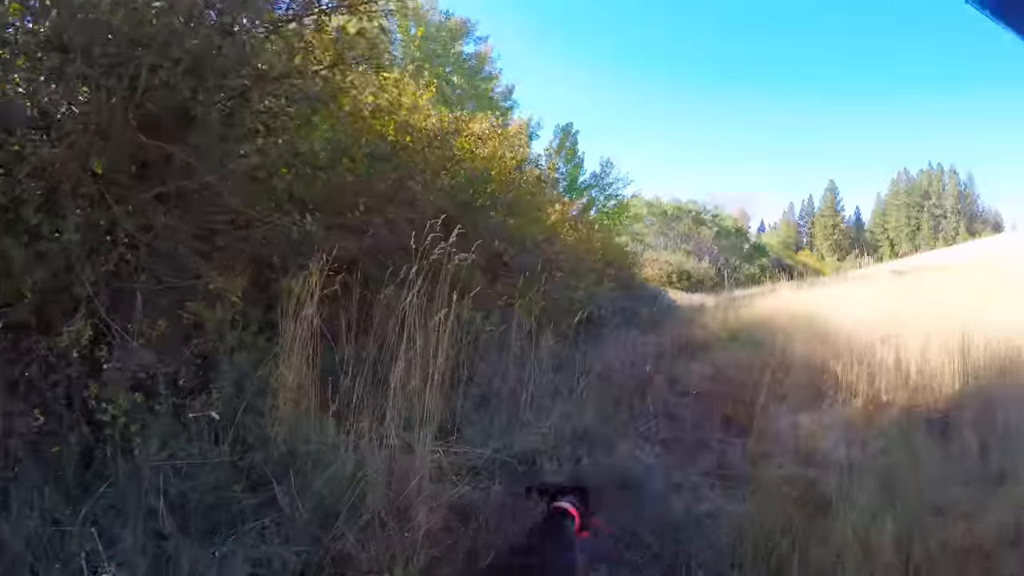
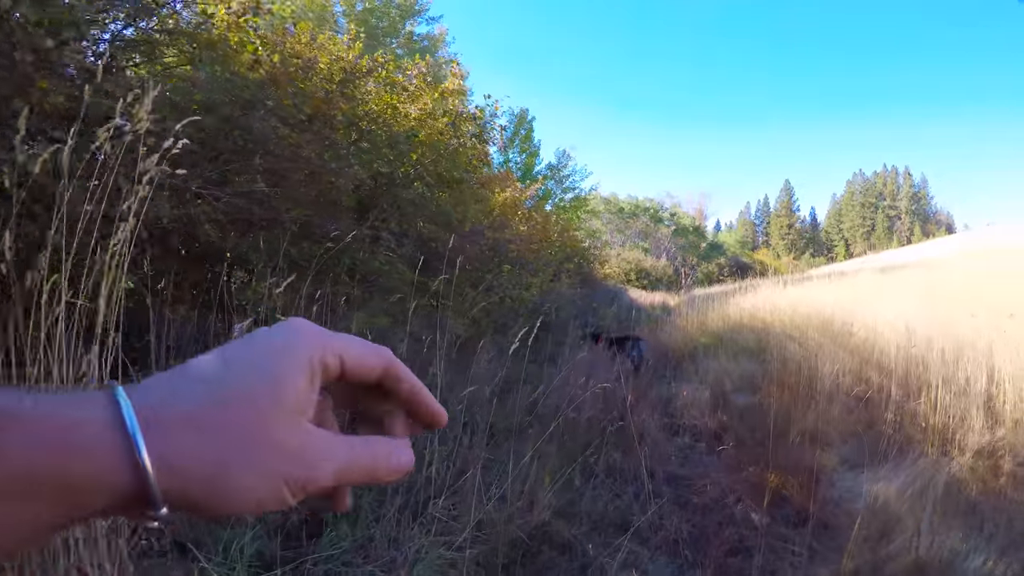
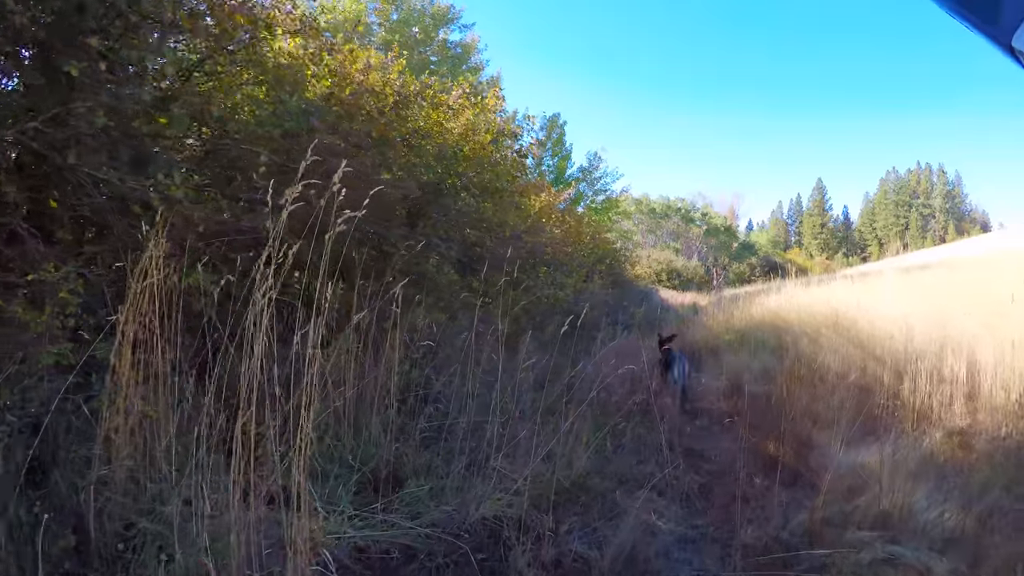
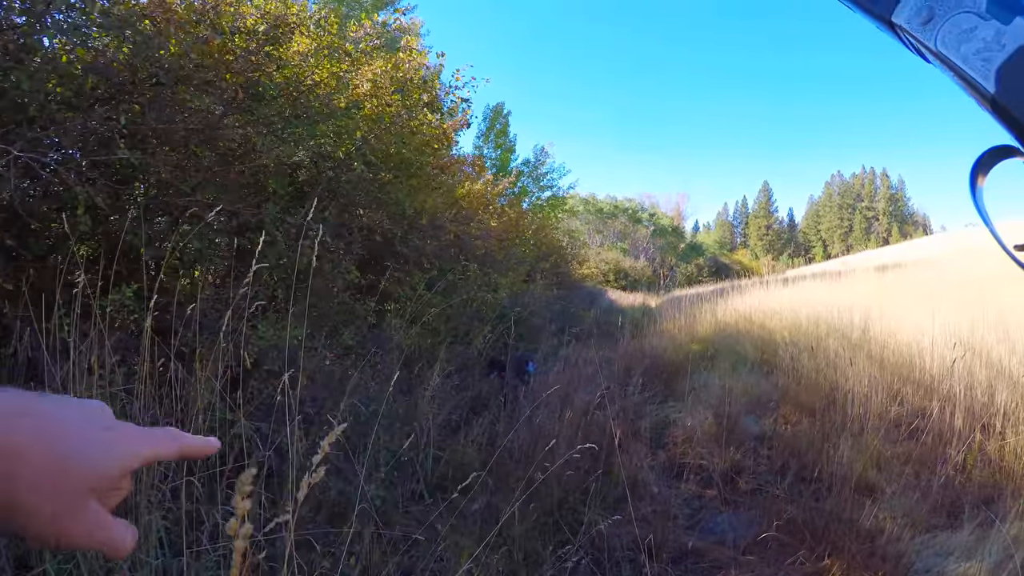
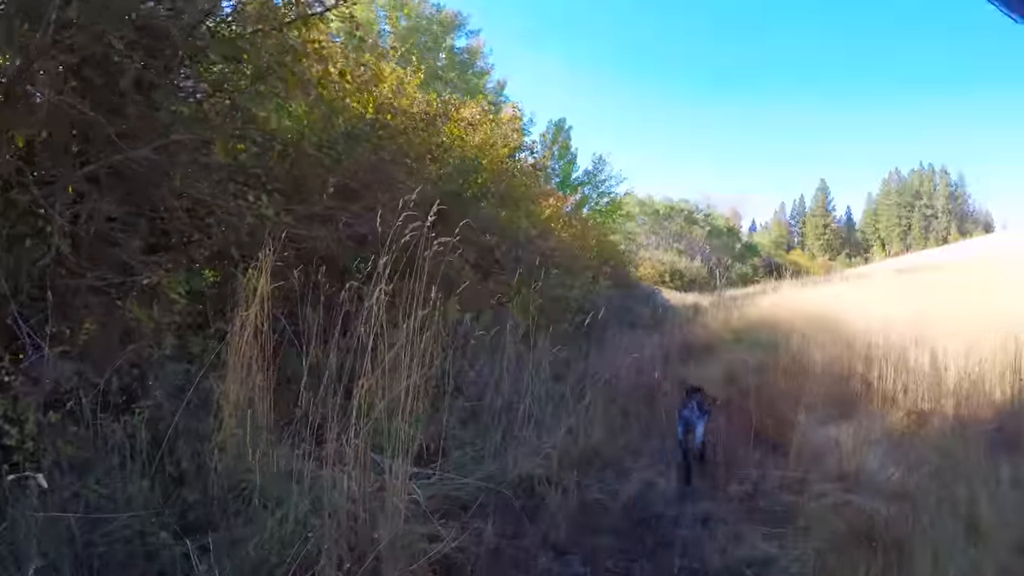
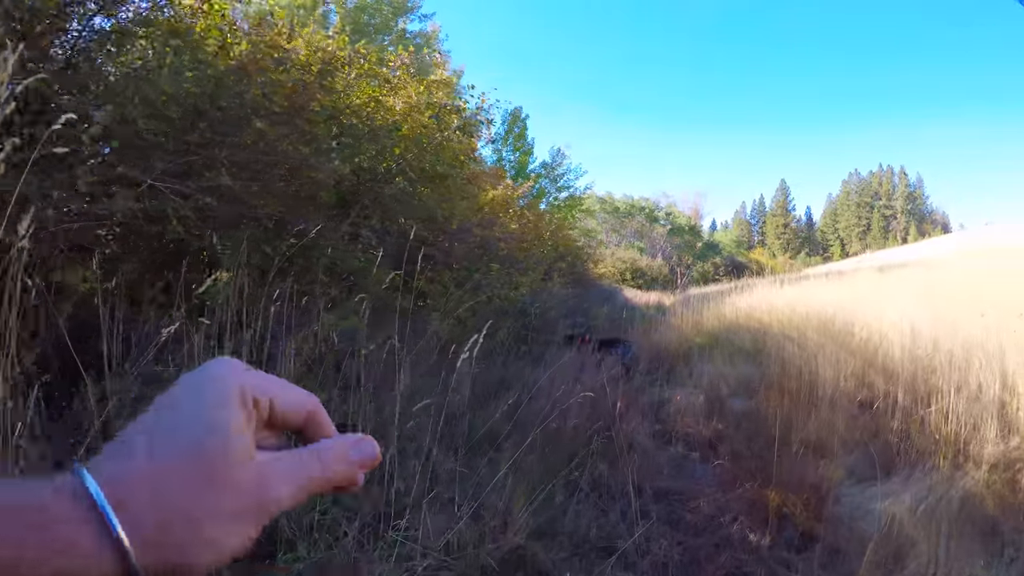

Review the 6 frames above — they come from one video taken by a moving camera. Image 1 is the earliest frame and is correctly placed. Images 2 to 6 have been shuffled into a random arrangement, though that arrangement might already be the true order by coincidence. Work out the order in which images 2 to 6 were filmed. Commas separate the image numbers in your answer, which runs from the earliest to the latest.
5, 3, 2, 6, 4
